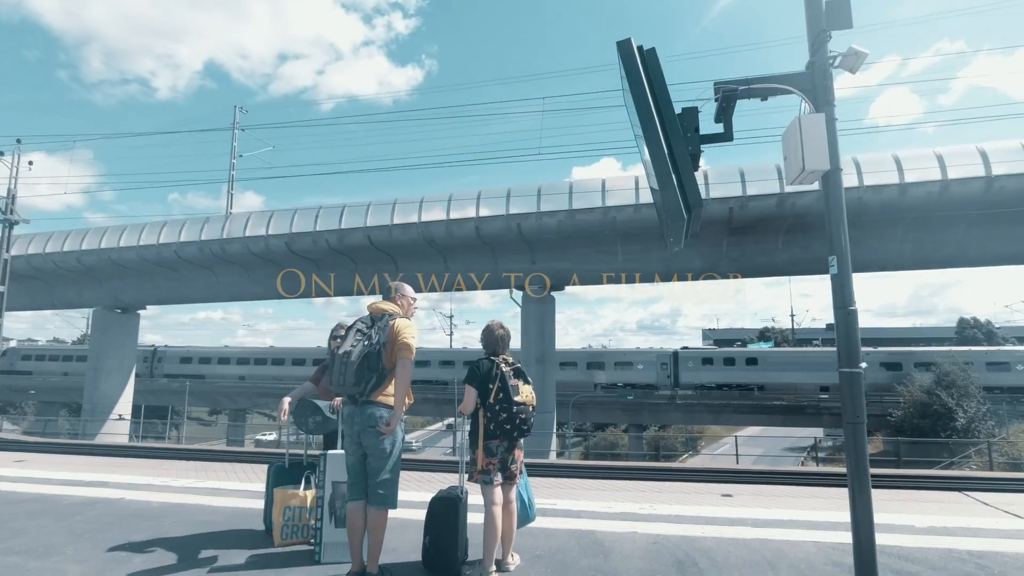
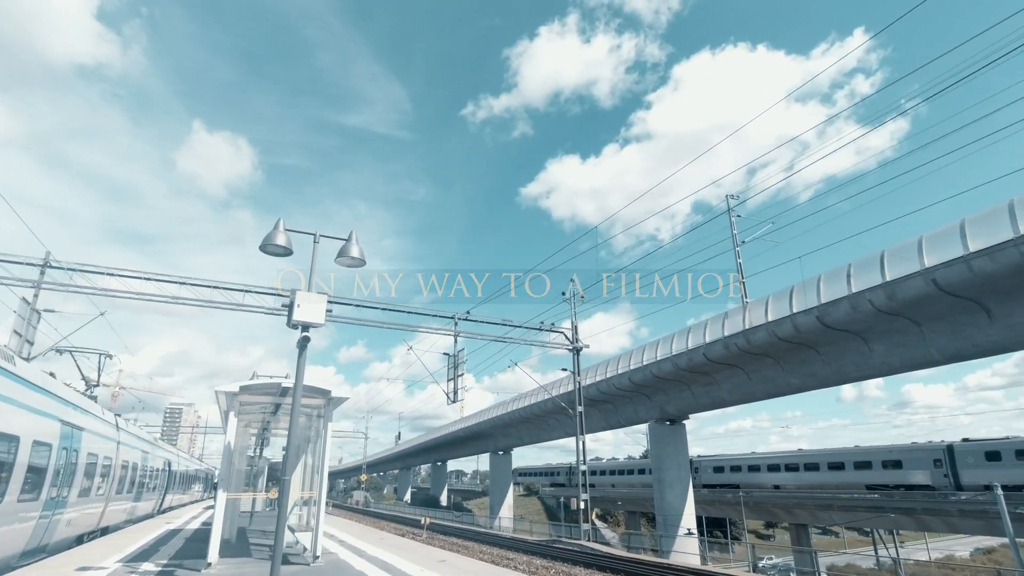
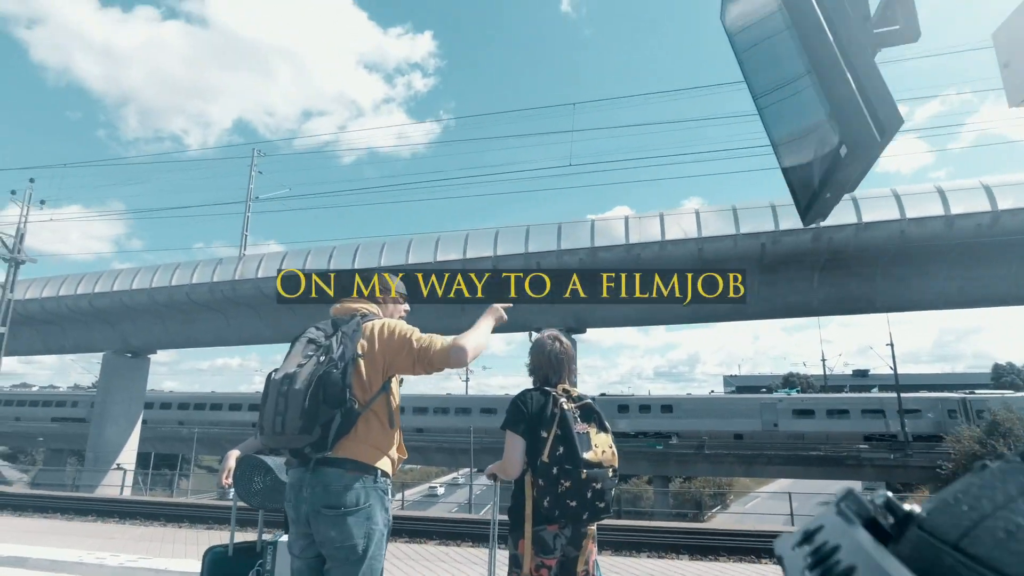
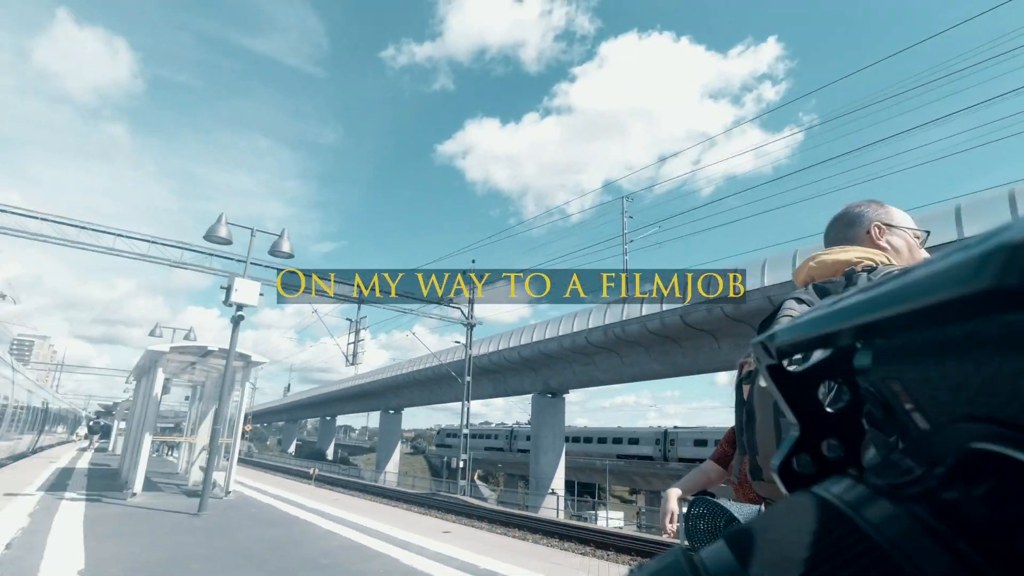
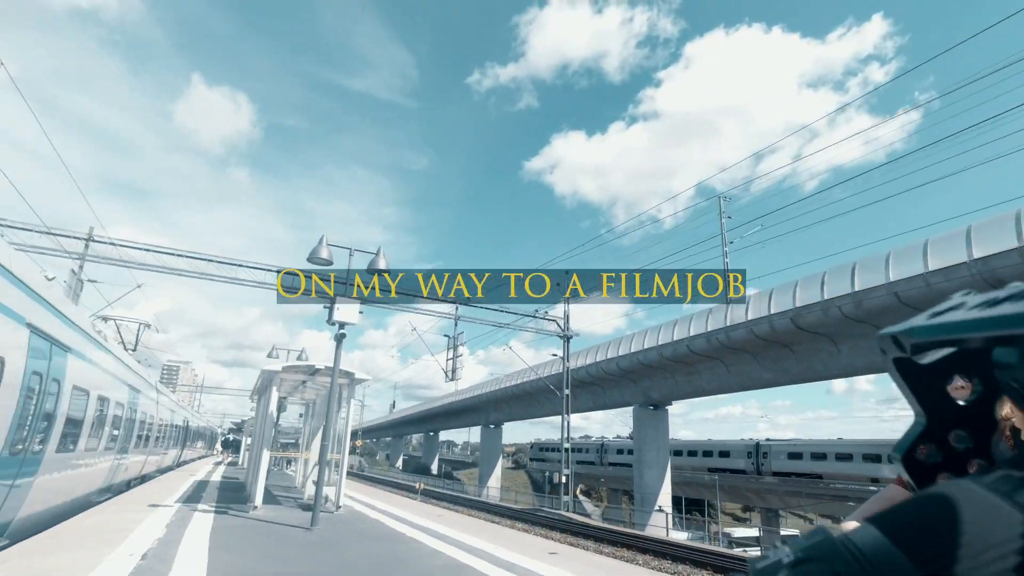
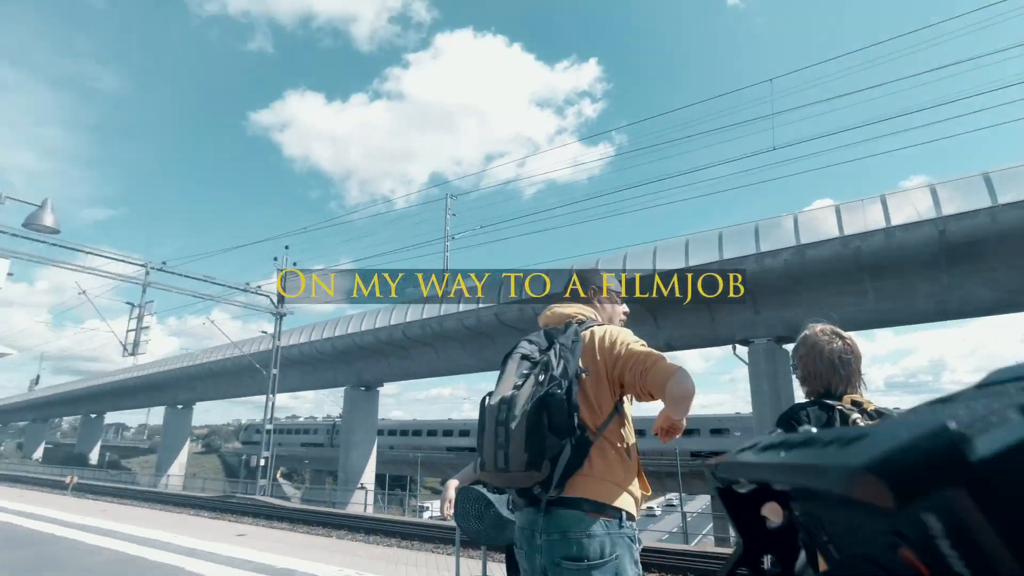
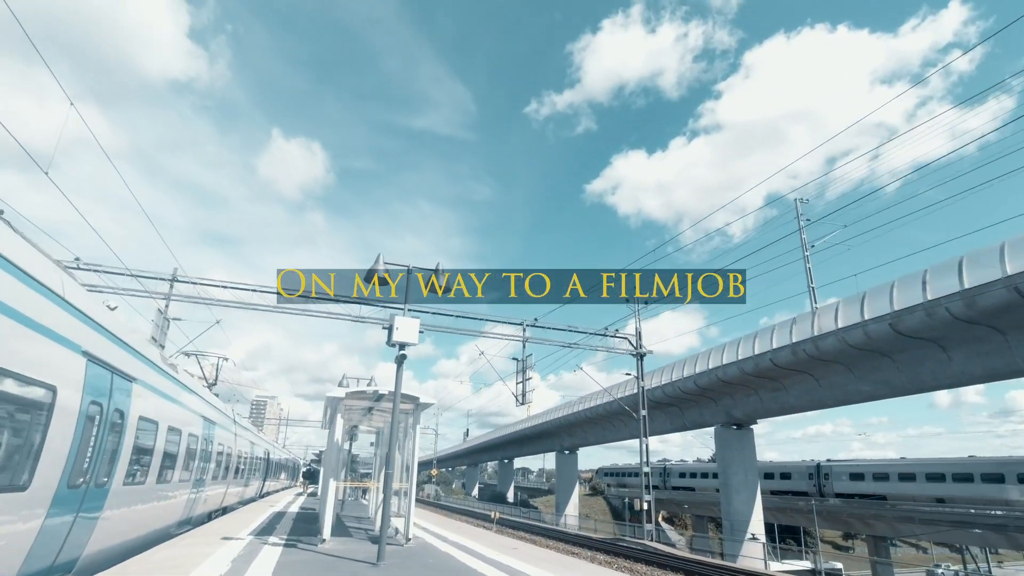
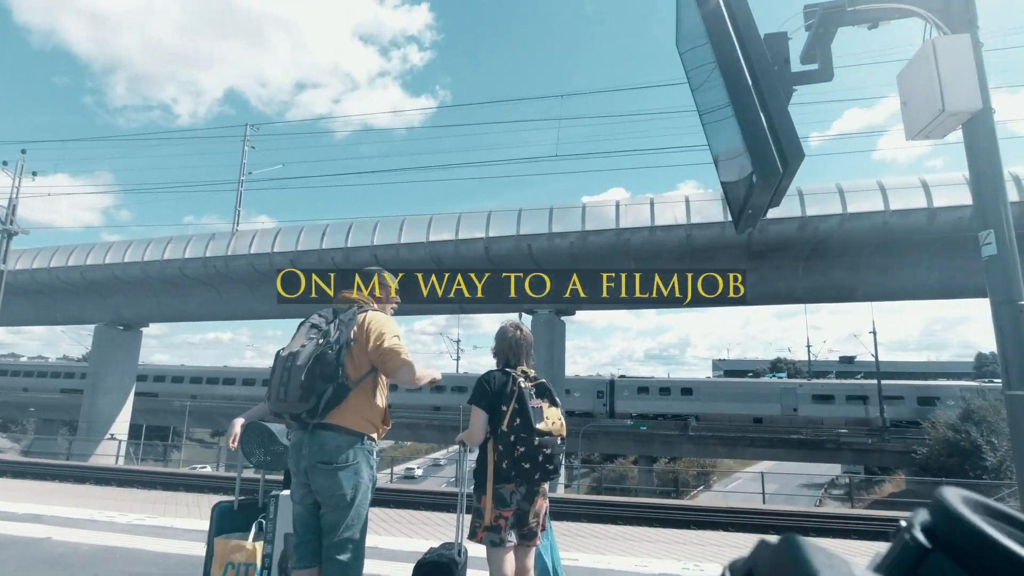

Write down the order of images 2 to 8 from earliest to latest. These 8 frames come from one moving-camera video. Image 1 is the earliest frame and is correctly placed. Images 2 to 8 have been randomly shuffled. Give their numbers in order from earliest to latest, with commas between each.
8, 3, 6, 4, 5, 7, 2
